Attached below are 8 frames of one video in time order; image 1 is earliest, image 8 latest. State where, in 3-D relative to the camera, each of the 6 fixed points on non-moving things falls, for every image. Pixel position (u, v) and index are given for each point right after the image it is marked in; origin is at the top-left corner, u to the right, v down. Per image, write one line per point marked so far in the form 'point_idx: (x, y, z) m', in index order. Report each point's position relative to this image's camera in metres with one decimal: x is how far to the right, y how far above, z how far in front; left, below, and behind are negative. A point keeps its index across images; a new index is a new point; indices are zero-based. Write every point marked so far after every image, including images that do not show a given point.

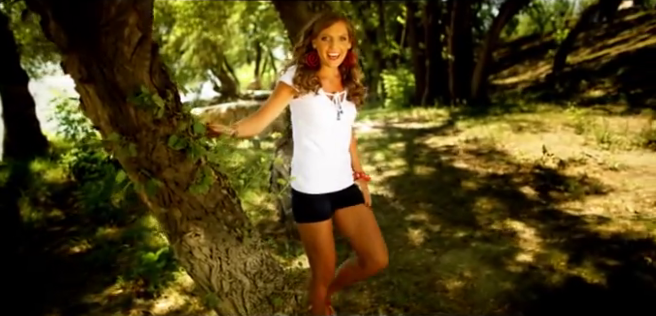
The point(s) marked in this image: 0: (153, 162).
0: (-0.9, 0.0, +2.1) m
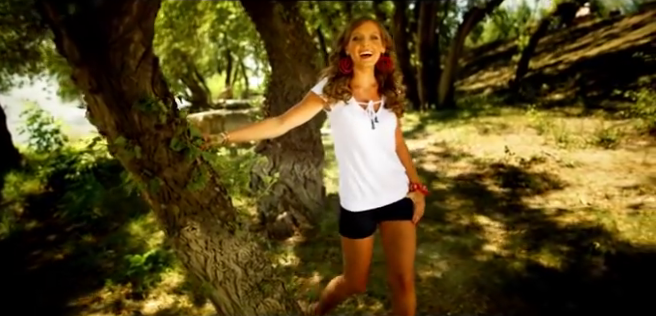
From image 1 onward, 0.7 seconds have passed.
0: (-1.0, 0.0, +2.3) m
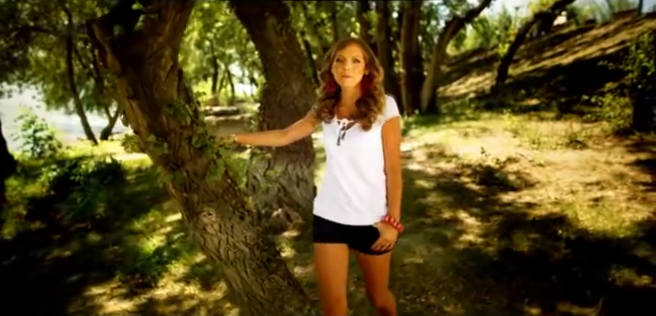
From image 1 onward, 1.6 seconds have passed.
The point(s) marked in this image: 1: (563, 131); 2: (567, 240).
0: (-1.0, 0.0, +2.8) m
1: (+5.3, +0.6, +9.2) m
2: (+2.7, -0.9, +4.6) m
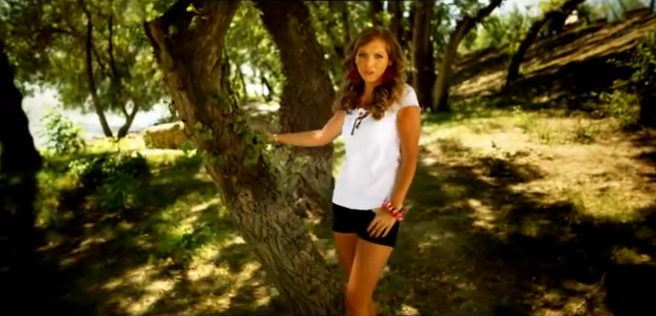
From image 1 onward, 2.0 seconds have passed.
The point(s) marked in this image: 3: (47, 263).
0: (-0.8, +0.1, +3.1) m
1: (+5.6, +0.7, +9.4) m
2: (+2.9, -0.8, +4.9) m
3: (-4.2, -1.6, +6.2) m
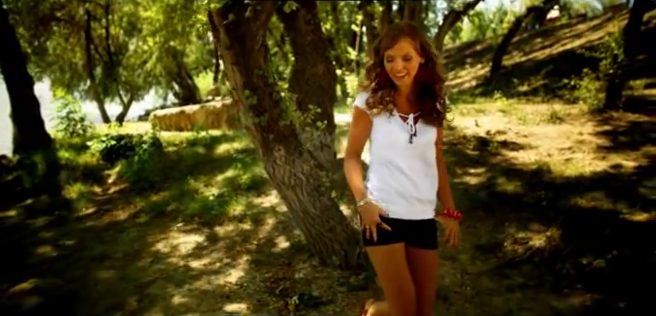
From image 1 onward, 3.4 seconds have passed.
0: (-0.6, +0.5, +4.0) m
1: (+5.6, +1.2, +10.4) m
2: (+3.1, -0.4, +5.8) m
3: (-4.1, -1.1, +7.0) m
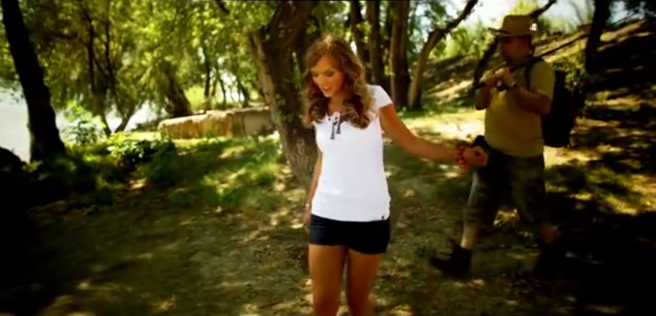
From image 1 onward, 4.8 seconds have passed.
0: (-0.5, +0.6, +5.0) m
1: (+5.5, +1.1, +11.7) m
2: (+3.2, -0.3, +7.0) m
3: (-4.0, -1.1, +7.9) m
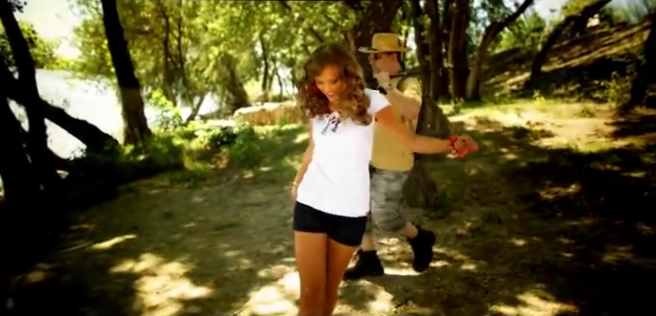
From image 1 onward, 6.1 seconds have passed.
0: (+0.7, +0.9, +6.1) m
1: (+7.4, +1.5, +12.0) m
2: (+4.5, 0.0, +7.6) m
3: (-2.5, -0.7, +9.3) m
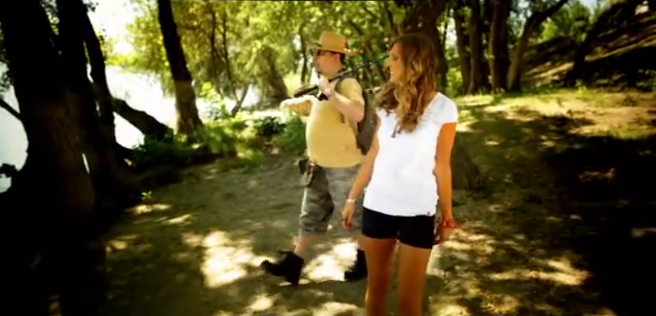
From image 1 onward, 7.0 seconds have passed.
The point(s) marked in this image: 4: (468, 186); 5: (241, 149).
0: (+1.6, +1.2, +6.6) m
1: (+8.7, +1.8, +12.1) m
2: (+5.5, +0.2, +7.9) m
3: (-1.4, -0.4, +10.1) m
4: (+2.4, -0.5, +7.1) m
5: (-2.8, +0.3, +12.9) m
